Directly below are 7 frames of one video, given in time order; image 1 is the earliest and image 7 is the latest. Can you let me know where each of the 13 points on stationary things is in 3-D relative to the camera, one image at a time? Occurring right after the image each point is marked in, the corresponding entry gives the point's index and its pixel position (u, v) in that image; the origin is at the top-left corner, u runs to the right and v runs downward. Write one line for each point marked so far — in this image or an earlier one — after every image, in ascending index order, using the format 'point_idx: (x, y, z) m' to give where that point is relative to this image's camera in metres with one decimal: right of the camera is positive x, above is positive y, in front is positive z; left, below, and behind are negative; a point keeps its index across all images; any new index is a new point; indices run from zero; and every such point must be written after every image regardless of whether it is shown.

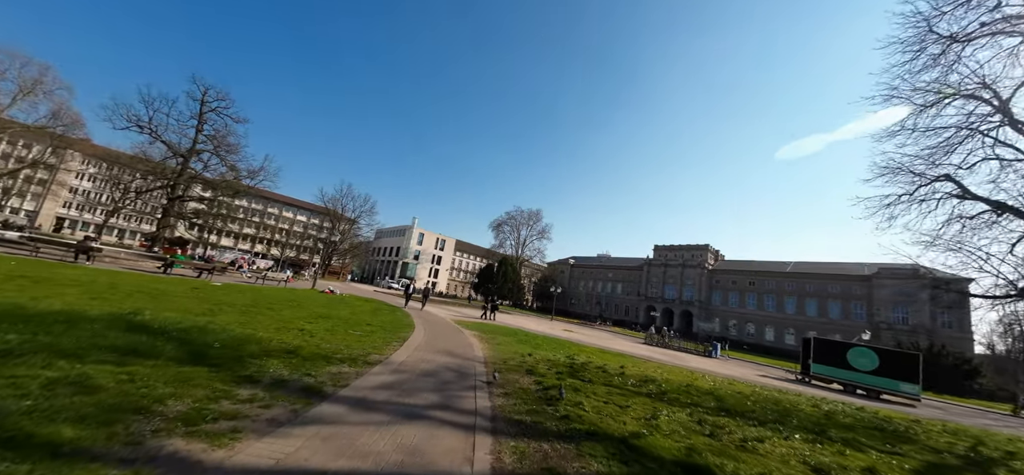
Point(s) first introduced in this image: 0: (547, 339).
0: (+1.7, -5.0, +18.4) m
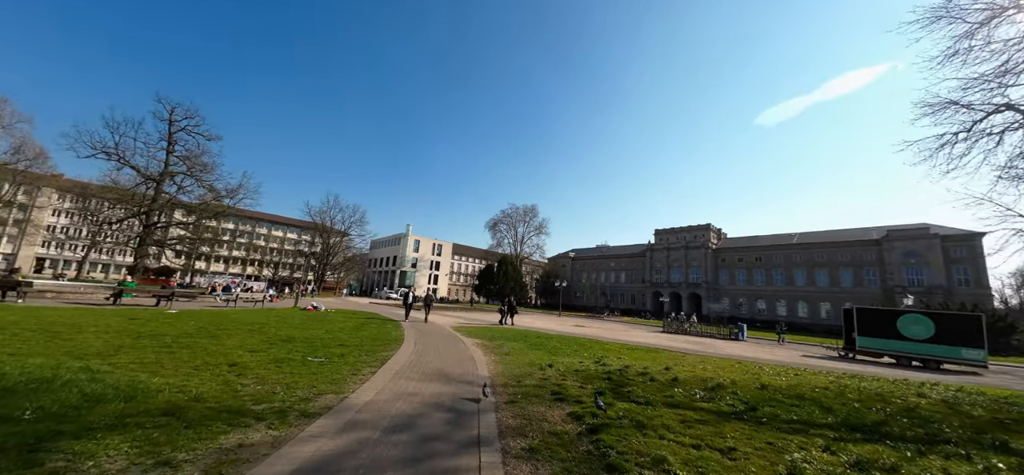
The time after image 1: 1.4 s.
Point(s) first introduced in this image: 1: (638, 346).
0: (+2.2, -4.2, +15.5) m
1: (+5.5, -4.7, +16.2) m
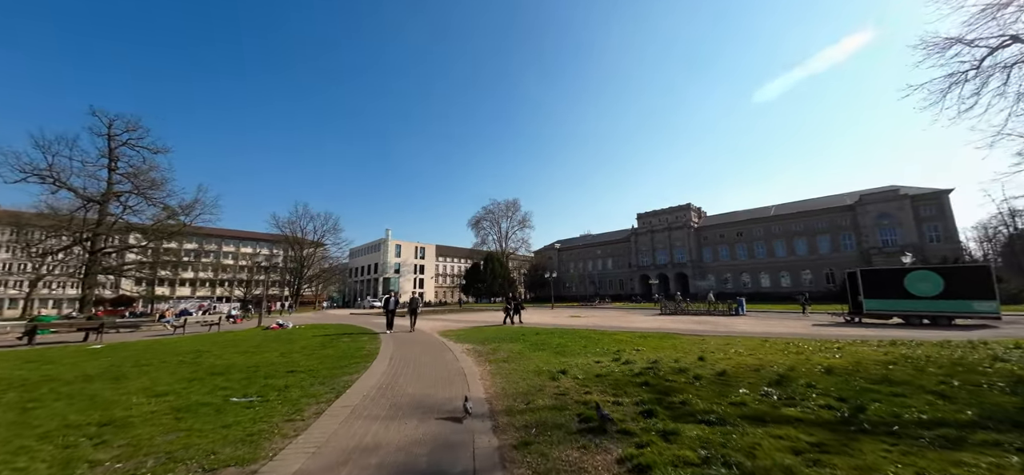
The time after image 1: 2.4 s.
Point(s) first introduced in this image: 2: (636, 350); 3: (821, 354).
0: (+1.9, -3.5, +13.6) m
1: (+5.3, -3.7, +14.4) m
2: (+3.3, -2.9, +9.8) m
3: (+7.6, -2.9, +9.3) m
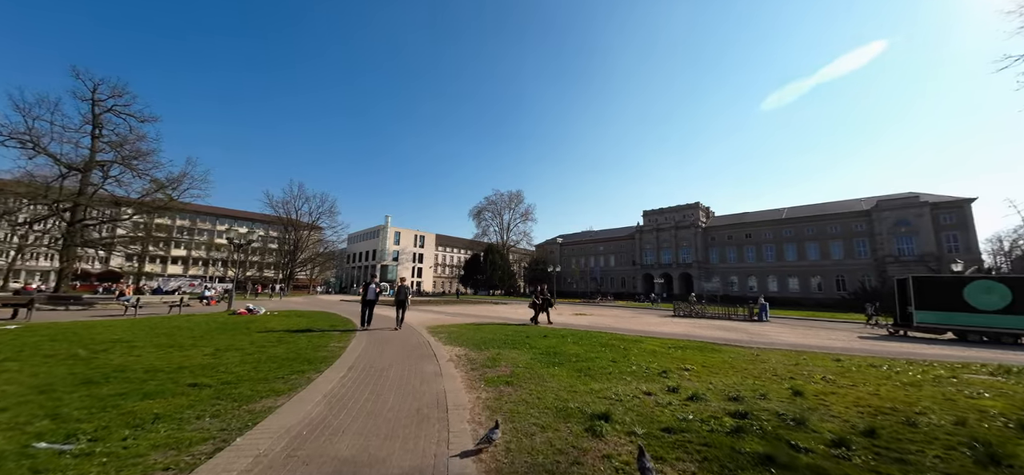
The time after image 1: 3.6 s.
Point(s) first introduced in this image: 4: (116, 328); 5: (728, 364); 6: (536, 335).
0: (+2.0, -3.0, +10.9) m
1: (+5.4, -3.3, +11.7) m
2: (+3.3, -2.5, +7.1) m
3: (+7.7, -2.7, +6.6) m
4: (-13.4, -3.0, +12.8) m
5: (+4.7, -2.8, +8.2) m
6: (+0.7, -2.9, +11.3) m
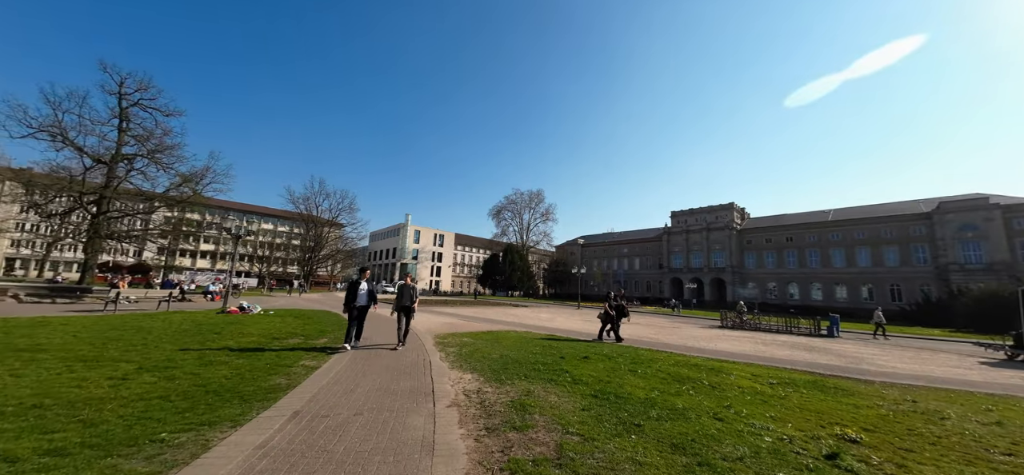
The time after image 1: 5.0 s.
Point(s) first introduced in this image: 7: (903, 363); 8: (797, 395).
0: (+2.7, -2.7, +8.0) m
1: (+6.1, -3.0, +8.6) m
2: (+3.8, -2.3, +4.1) m
3: (+8.1, -2.5, +3.3) m
4: (-12.6, -2.5, +10.7) m
5: (+5.2, -2.5, +5.1) m
6: (+1.4, -2.6, +8.4) m
7: (+13.3, -4.3, +12.8) m
8: (+5.0, -2.7, +6.6) m
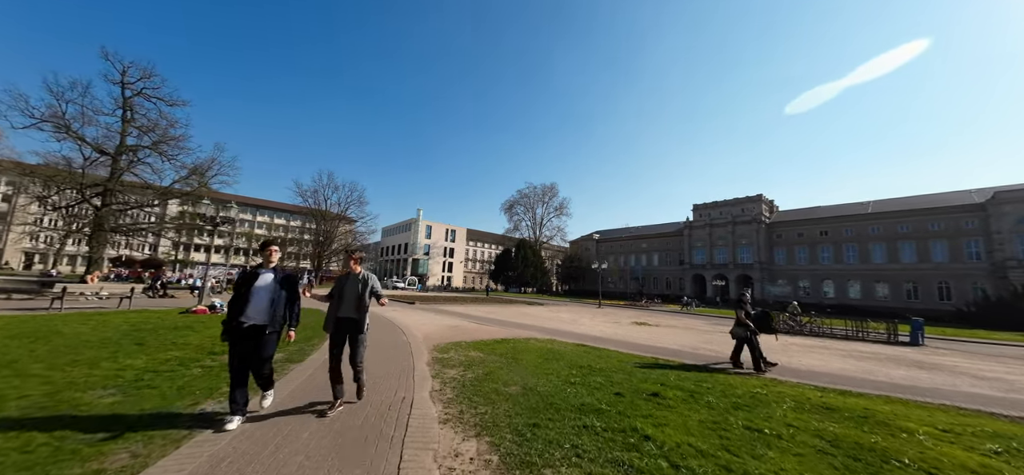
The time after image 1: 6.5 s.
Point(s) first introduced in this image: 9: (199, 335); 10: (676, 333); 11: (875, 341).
0: (+3.1, -2.2, +4.9) m
1: (+6.5, -2.6, +5.4) m
2: (+4.1, -1.9, +1.0) m
3: (+8.4, -2.1, +0.1) m
4: (-12.1, -2.1, +8.1) m
5: (+5.5, -2.1, +1.9) m
6: (+1.8, -2.2, +5.3) m
7: (+13.9, -3.8, +9.4) m
8: (+5.4, -2.3, +3.4) m
9: (-7.9, -2.5, +9.7) m
10: (+7.9, -4.6, +18.2) m
11: (+17.6, -4.9, +18.0) m
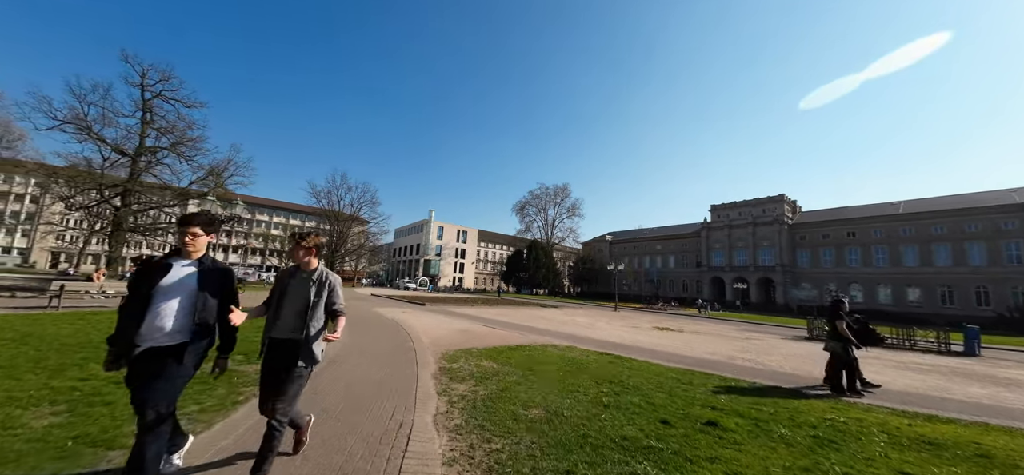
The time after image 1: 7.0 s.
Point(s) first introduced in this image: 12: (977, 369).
0: (+3.4, -2.1, +3.8) m
1: (+6.8, -2.5, +4.2) m
2: (+4.2, -1.7, -0.1) m
3: (+8.5, -1.9, -1.2) m
4: (-11.7, -1.9, +7.5) m
5: (+5.7, -2.0, +0.7) m
6: (+2.1, -2.1, +4.3) m
7: (+14.3, -3.7, +7.9) m
8: (+5.6, -2.1, +2.2) m
9: (-7.5, -2.3, +8.9) m
10: (+8.6, -4.6, +17.0) m
11: (+18.3, -4.9, +16.4) m
12: (+15.4, -4.2, +12.2) m
